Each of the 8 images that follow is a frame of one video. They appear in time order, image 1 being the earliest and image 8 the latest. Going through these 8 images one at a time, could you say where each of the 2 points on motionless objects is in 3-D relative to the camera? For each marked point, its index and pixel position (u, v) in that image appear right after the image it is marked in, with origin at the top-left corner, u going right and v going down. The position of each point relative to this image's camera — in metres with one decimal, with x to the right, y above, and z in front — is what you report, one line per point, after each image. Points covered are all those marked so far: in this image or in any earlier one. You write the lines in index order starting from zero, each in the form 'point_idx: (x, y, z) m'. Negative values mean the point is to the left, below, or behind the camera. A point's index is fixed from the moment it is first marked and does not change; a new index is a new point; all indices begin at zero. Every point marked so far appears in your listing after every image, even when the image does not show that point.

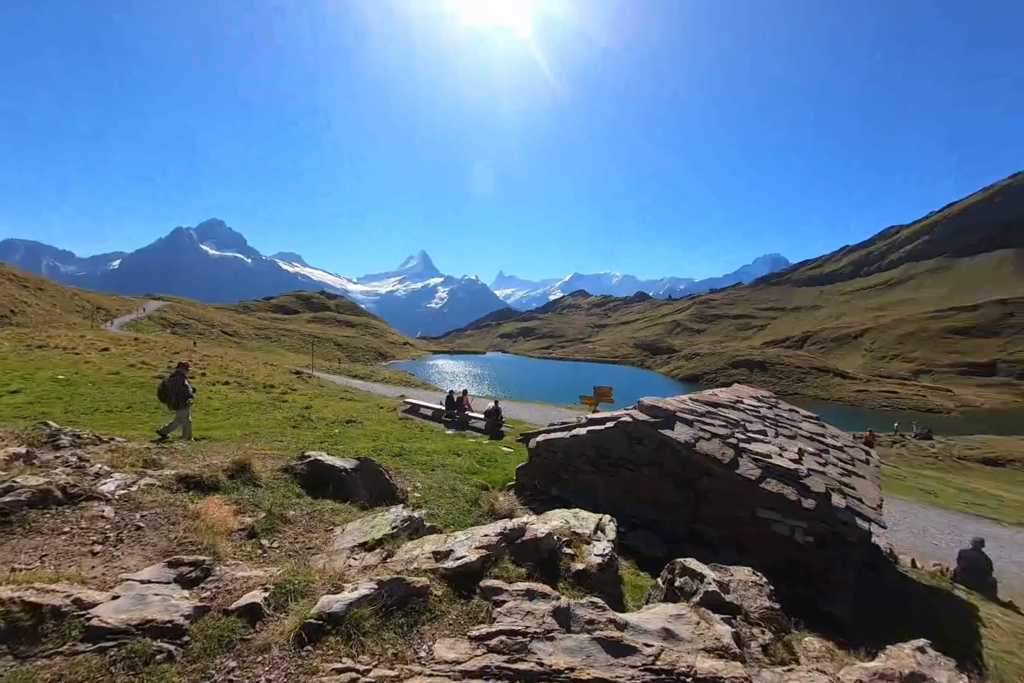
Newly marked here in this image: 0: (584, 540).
0: (+2.2, -6.6, +14.6) m
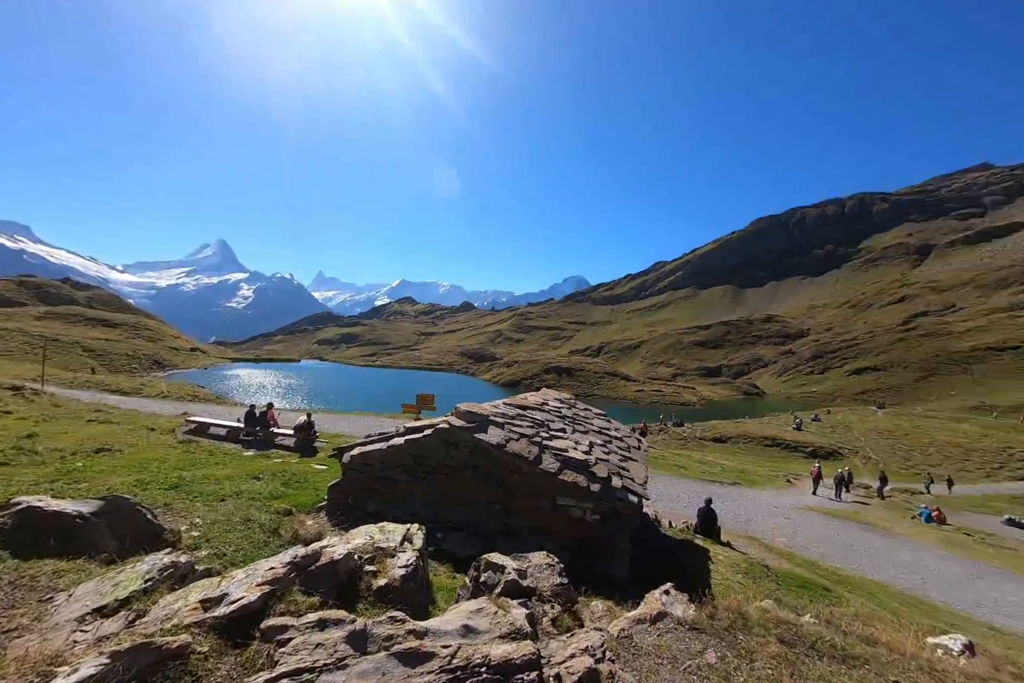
0: (-4.0, -6.9, +14.2) m
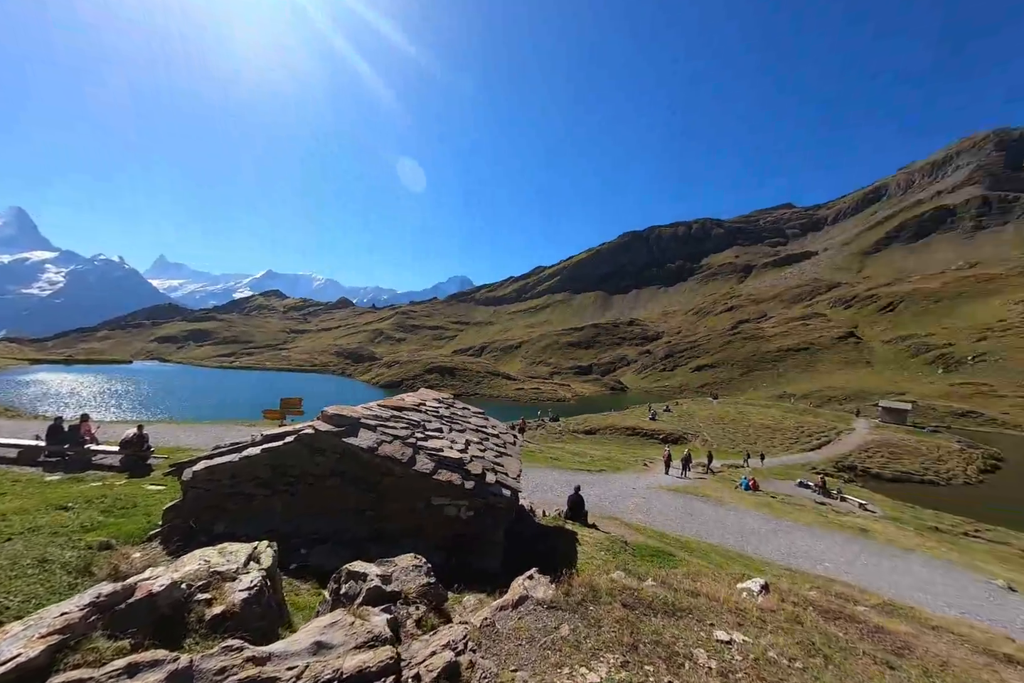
0: (-8.1, -6.8, +12.7) m
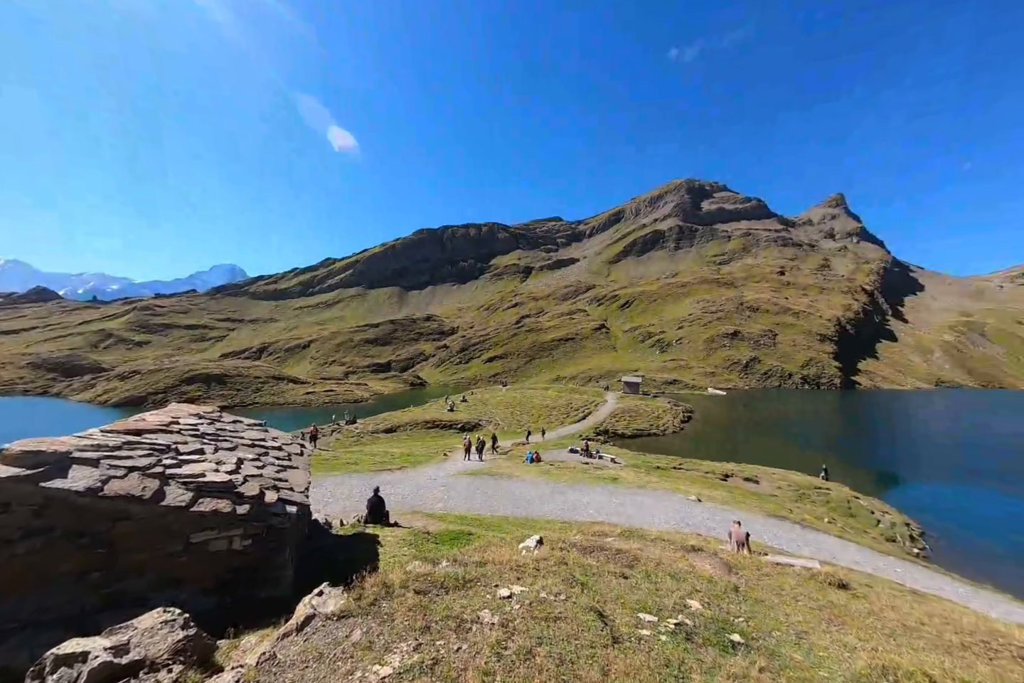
0: (-13.1, -7.2, +8.2) m
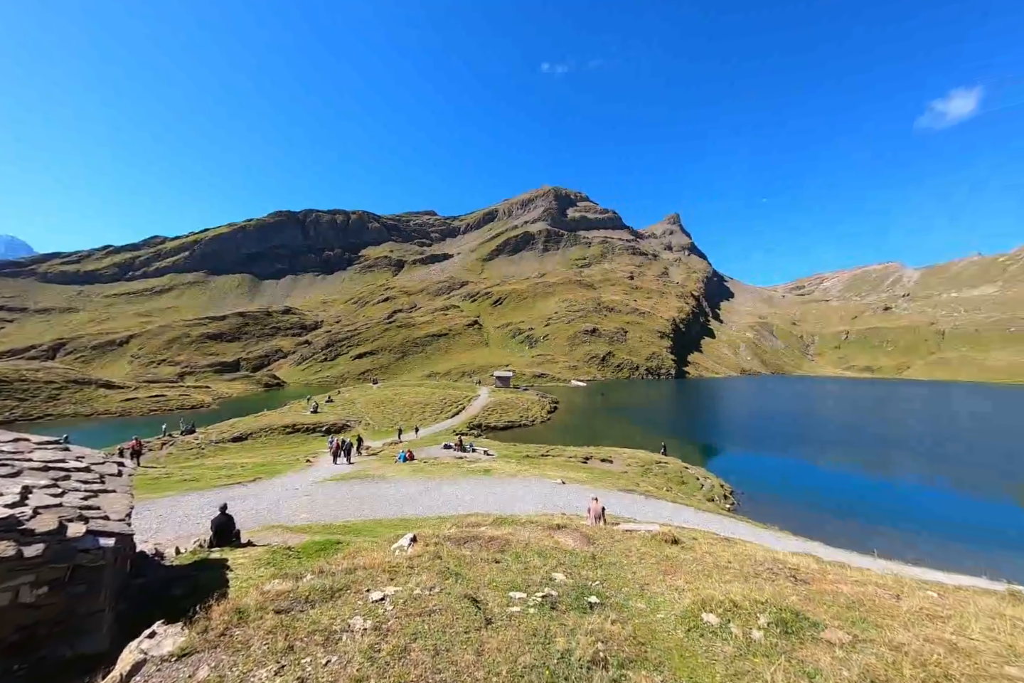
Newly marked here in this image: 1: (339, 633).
0: (-14.9, -7.3, +4.5) m
1: (-5.5, -9.2, +13.8) m
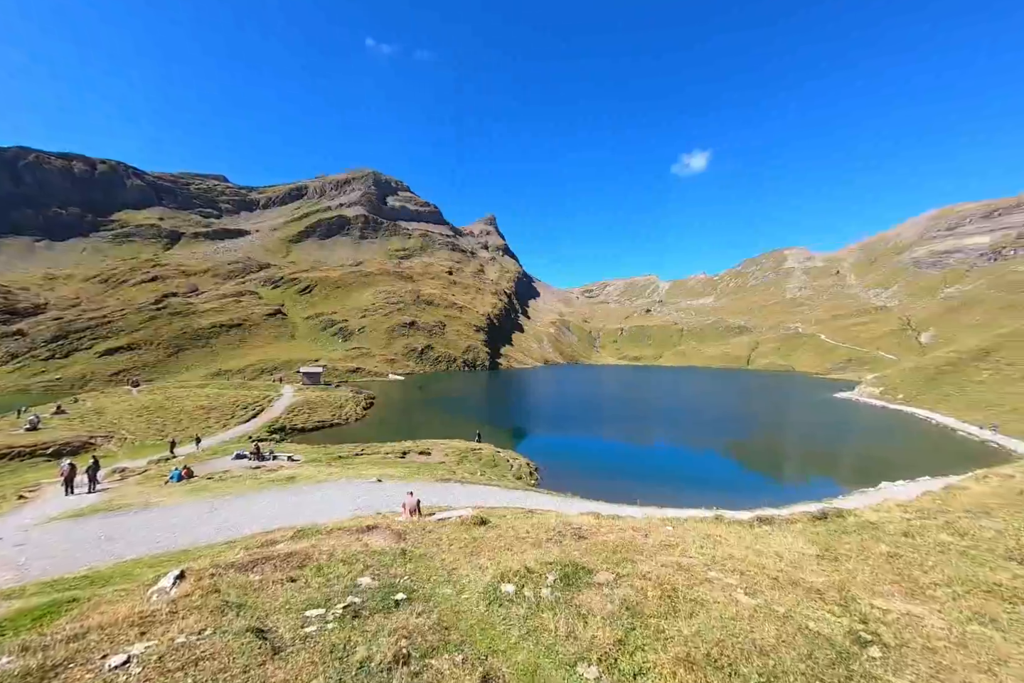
0: (-15.8, -7.4, -1.9) m
1: (-10.9, -9.1, +10.4) m
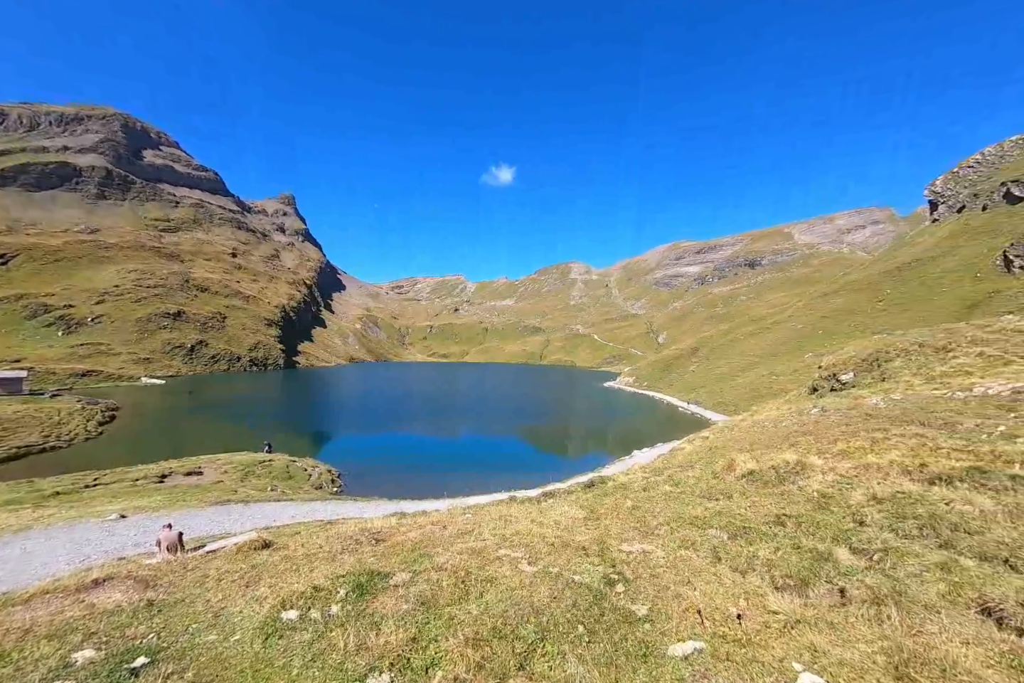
0: (-14.2, -7.7, -8.2) m
1: (-14.9, -9.3, +5.1) m
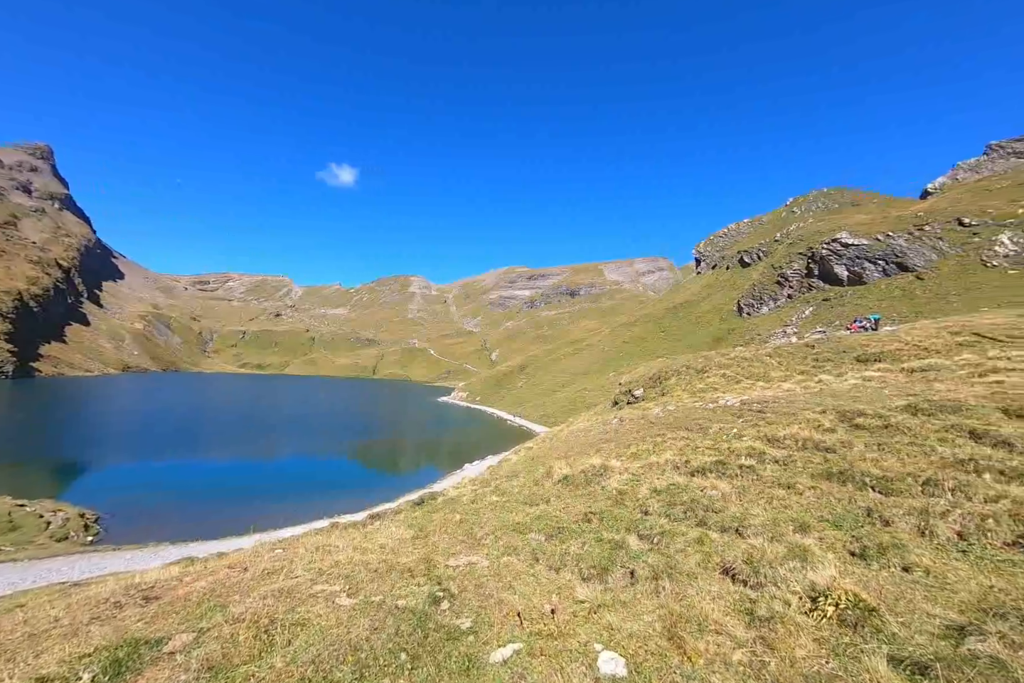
0: (-10.7, -7.0, -13.1) m
1: (-16.1, -9.0, -1.1) m
